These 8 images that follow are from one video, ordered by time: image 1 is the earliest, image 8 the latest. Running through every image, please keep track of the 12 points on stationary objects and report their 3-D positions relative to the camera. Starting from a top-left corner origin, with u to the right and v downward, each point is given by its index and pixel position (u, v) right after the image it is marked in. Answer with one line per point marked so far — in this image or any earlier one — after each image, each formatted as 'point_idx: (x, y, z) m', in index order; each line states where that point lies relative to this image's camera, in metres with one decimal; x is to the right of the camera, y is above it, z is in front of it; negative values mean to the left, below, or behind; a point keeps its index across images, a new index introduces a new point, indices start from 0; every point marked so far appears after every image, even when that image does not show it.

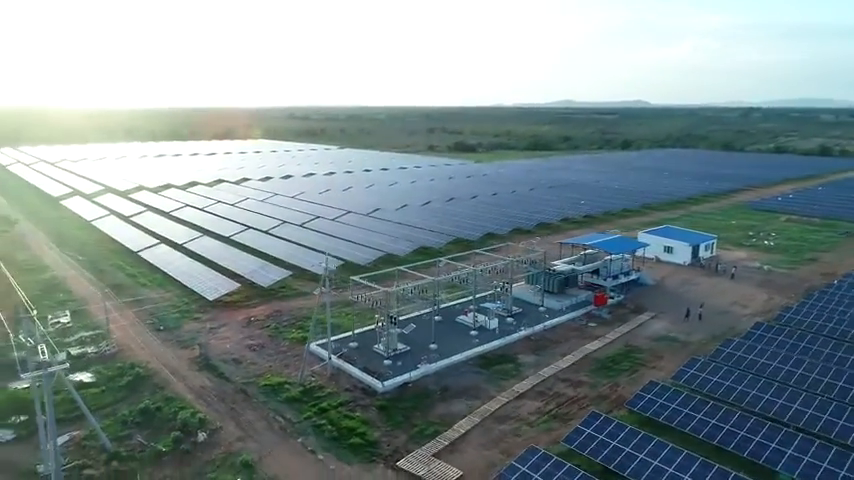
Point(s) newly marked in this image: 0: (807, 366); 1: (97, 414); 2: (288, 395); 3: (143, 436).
0: (+12.6, -4.2, +19.8) m
1: (-9.8, -5.2, +17.6) m
2: (-4.4, -4.9, +18.8) m
3: (-7.9, -5.4, +16.6) m
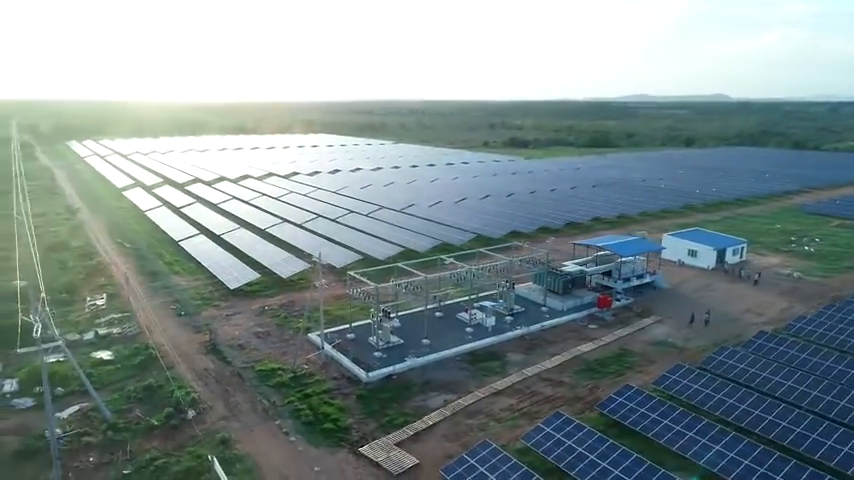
0: (+11.9, -4.5, +19.3) m
1: (-10.5, -4.9, +19.5) m
2: (-5.1, -4.8, +20.2) m
3: (-8.8, -5.2, +18.3) m
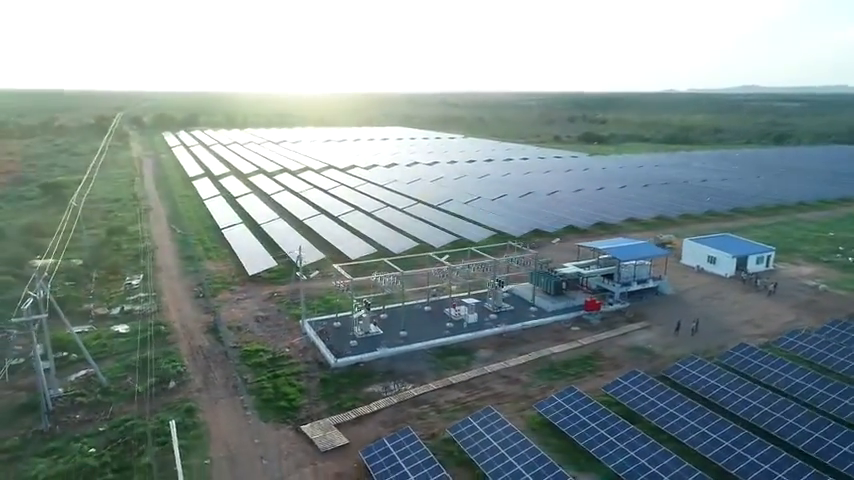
0: (+10.3, -4.8, +18.9) m
1: (-11.9, -4.4, +22.4) m
2: (-6.4, -4.5, +22.2) m
3: (-10.3, -4.8, +20.9) m
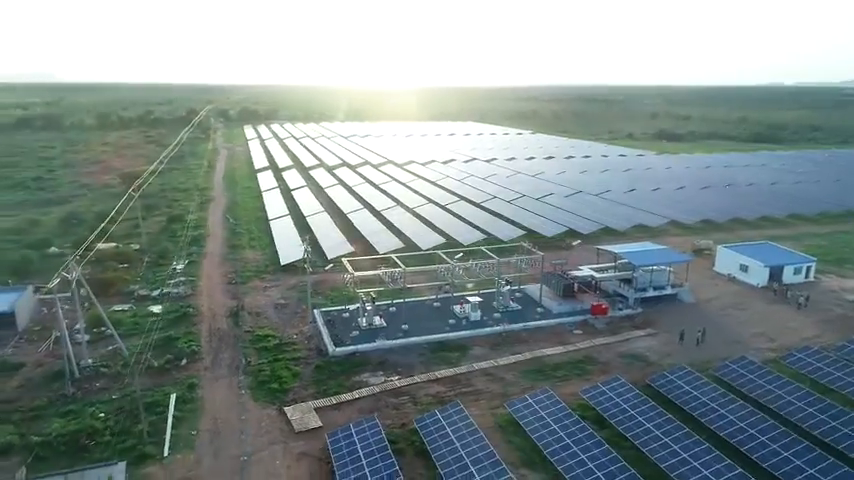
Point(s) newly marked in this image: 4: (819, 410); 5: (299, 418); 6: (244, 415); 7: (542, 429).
0: (+9.5, -5.2, +18.5) m
1: (-12.0, -4.0, +24.9) m
2: (-6.6, -4.2, +24.0) m
3: (-10.7, -4.4, +23.2) m
4: (+12.1, -5.3, +18.4) m
5: (-4.0, -5.6, +18.7) m
6: (-5.8, -5.6, +19.0) m
7: (+3.4, -5.6, +17.7) m
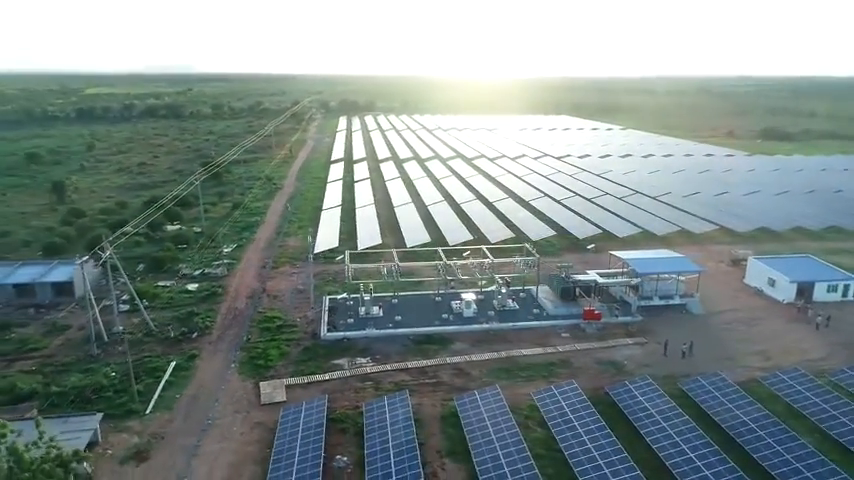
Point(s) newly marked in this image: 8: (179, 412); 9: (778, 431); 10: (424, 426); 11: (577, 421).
0: (+7.7, -5.6, +18.3) m
1: (-12.3, -3.3, +28.3) m
2: (-7.1, -3.8, +26.5) m
3: (-11.3, -3.8, +26.5) m
4: (+10.2, -5.8, +17.8) m
5: (-5.6, -5.3, +20.9) m
6: (-7.3, -5.2, +21.5) m
7: (+1.6, -5.7, +18.6) m
8: (-8.2, -5.7, +19.7) m
9: (+10.5, -5.7, +17.8) m
10: (-0.2, -5.9, +18.9) m
11: (+4.7, -5.6, +18.5) m
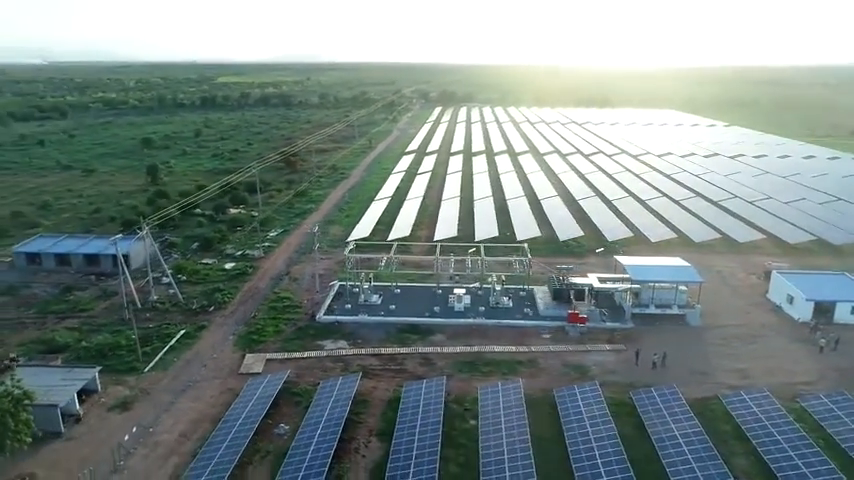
0: (+5.5, -5.8, +18.6) m
1: (-12.2, -2.4, +32.0) m
2: (-7.5, -3.2, +29.3) m
3: (-11.6, -2.9, +30.0) m
4: (+7.8, -6.2, +17.6) m
5: (-7.1, -4.9, +23.6) m
6: (-8.7, -4.7, +24.4) m
7: (-0.5, -5.7, +20.0) m
8: (-9.9, -5.1, +22.9) m
9: (+8.2, -6.2, +17.6) m
10: (-2.1, -5.8, +20.6) m
11: (+2.6, -5.7, +19.3) m
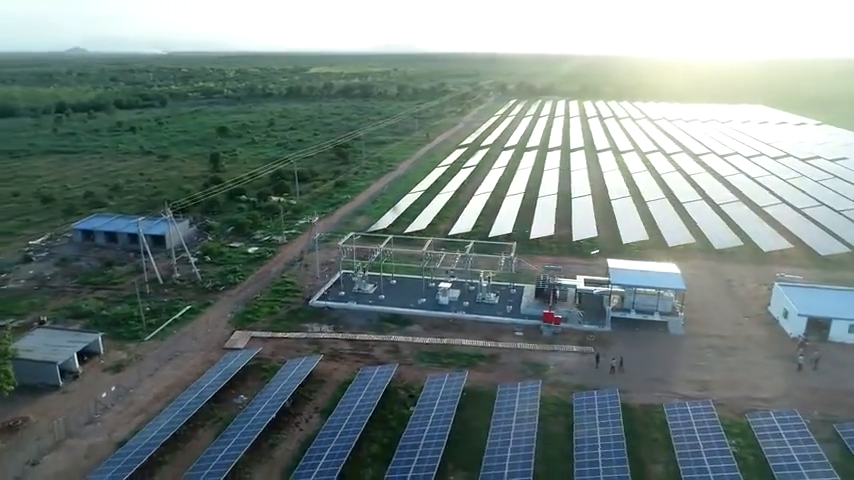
0: (+3.2, -5.9, +19.3) m
1: (-12.1, -1.5, +35.1) m
2: (-7.9, -2.6, +31.7) m
3: (-11.9, -2.1, +33.0) m
4: (+5.4, -6.4, +18.0) m
5: (-8.4, -4.3, +26.0) m
6: (-9.9, -4.1, +27.1) m
7: (-2.5, -5.5, +21.5) m
8: (-11.3, -4.4, +25.7) m
9: (+5.7, -6.4, +17.9) m
10: (-4.0, -5.5, +22.4) m
11: (+0.5, -5.7, +20.4) m
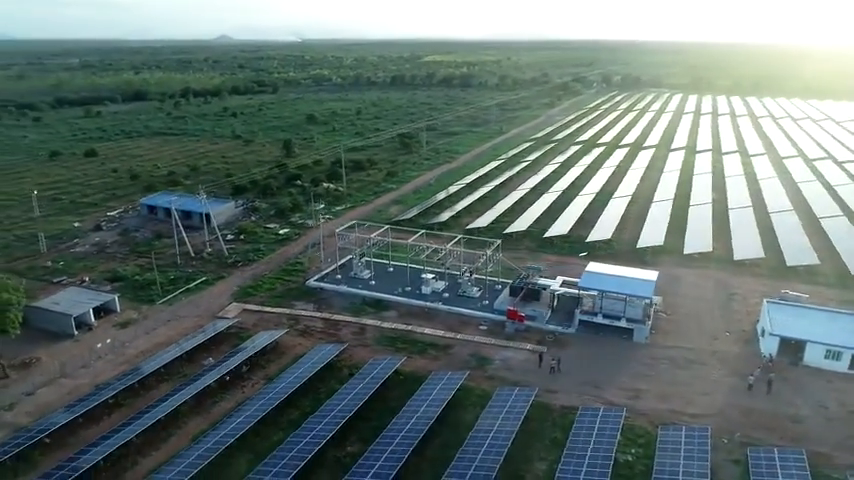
0: (+0.2, -5.8, +20.6) m
1: (-11.6, -0.2, +38.9) m
2: (-8.2, -1.6, +34.8) m
3: (-11.7, -0.9, +36.8) m
4: (+2.1, -6.5, +18.9) m
5: (-9.8, -3.4, +29.4) m
6: (-11.0, -3.0, +30.7) m
7: (-4.9, -5.0, +23.9) m
8: (-12.7, -3.3, +29.7) m
9: (+2.4, -6.5, +18.8) m
10: (-6.2, -4.9, +25.0) m
11: (-2.3, -5.4, +22.2) m
